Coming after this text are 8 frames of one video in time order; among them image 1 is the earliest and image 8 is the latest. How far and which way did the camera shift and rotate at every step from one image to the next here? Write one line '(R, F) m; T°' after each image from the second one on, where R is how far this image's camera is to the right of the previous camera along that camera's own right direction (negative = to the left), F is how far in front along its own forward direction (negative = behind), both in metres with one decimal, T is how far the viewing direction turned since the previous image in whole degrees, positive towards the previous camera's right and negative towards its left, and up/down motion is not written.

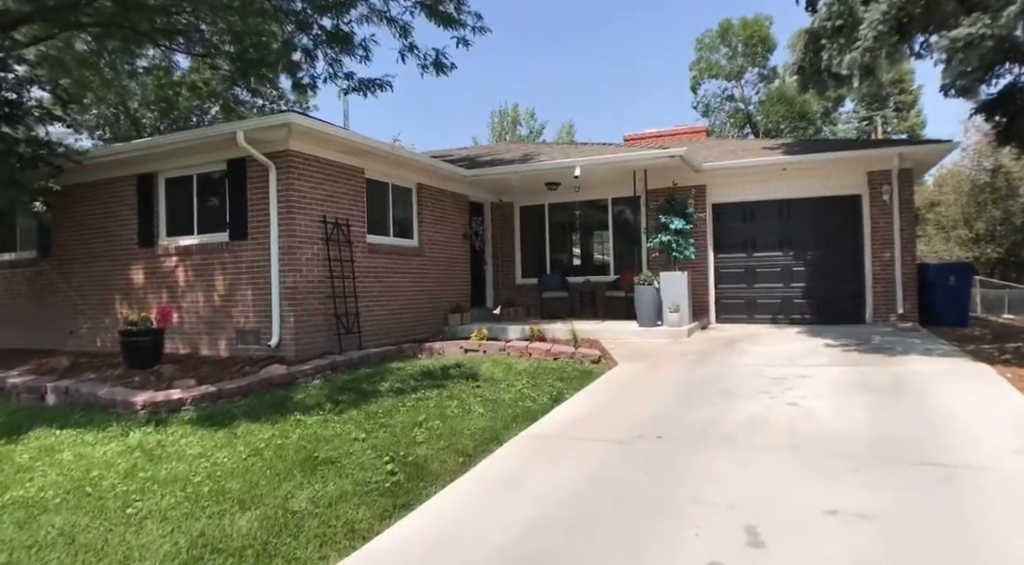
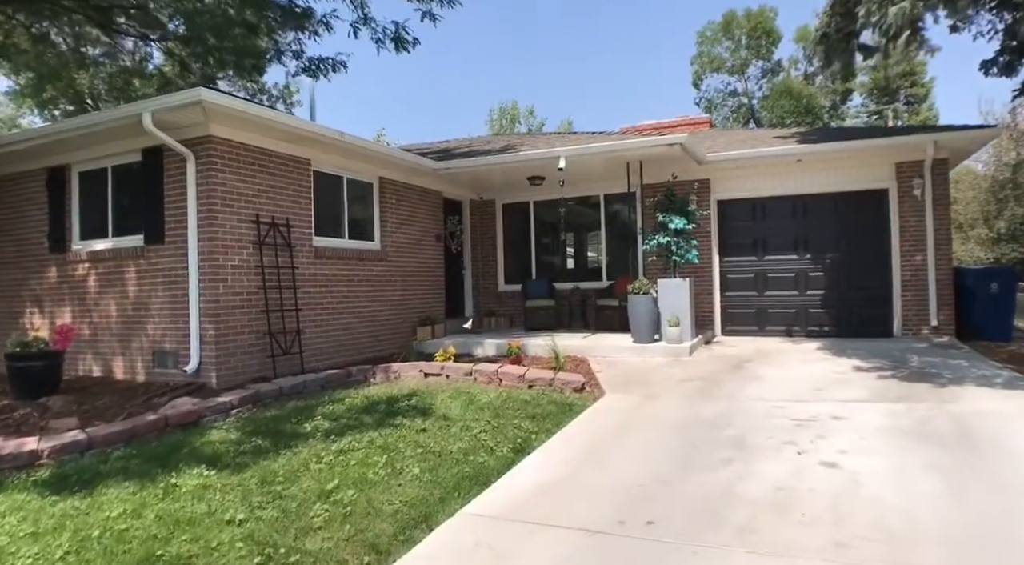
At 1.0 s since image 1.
(+0.4, +1.4) m; 0°
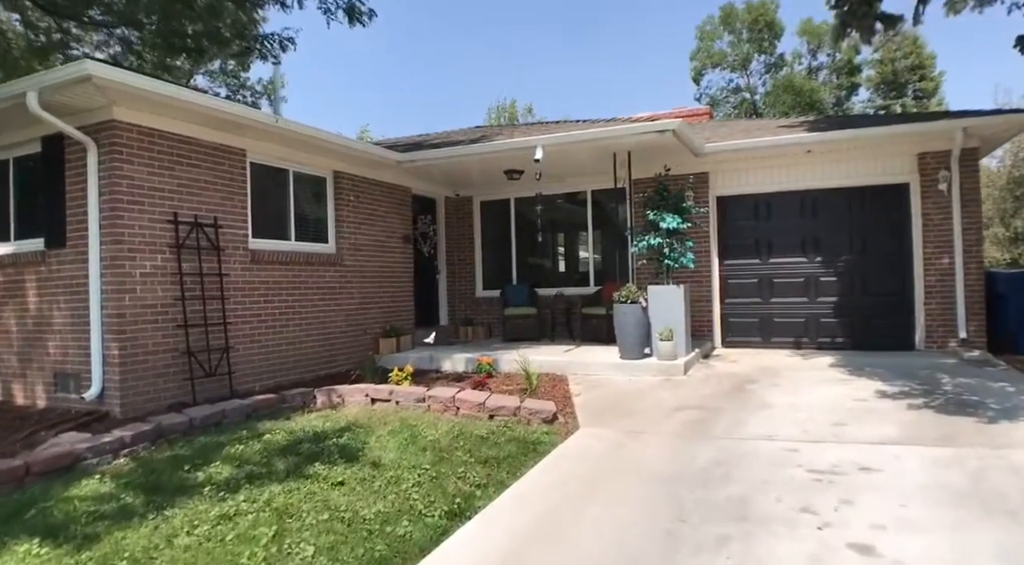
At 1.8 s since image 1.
(+0.4, +1.1) m; 0°
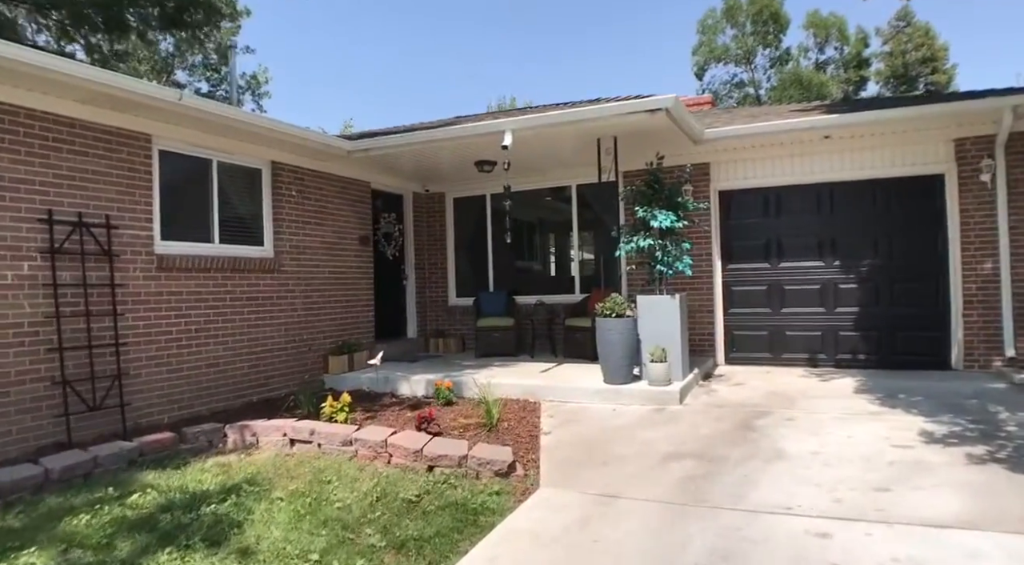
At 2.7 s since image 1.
(+0.4, +1.2) m; 0°
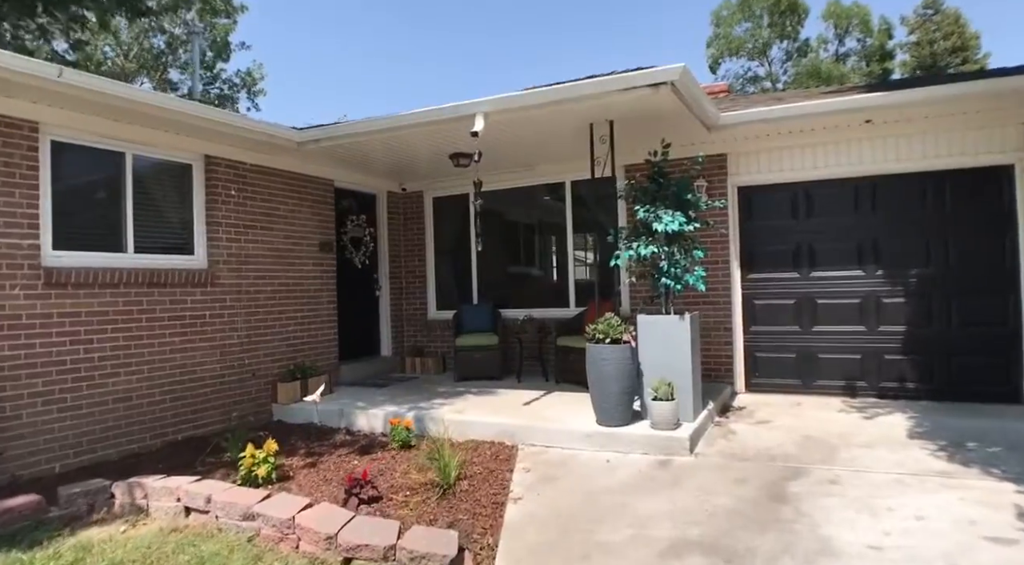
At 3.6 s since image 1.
(+0.3, +1.2) m; -1°
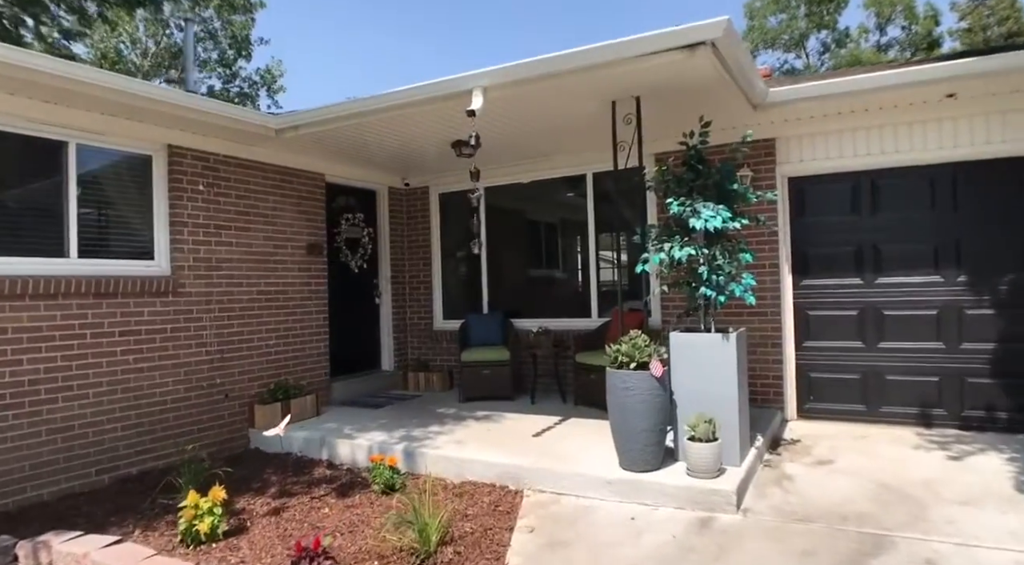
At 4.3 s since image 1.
(+0.2, +0.9) m; -3°
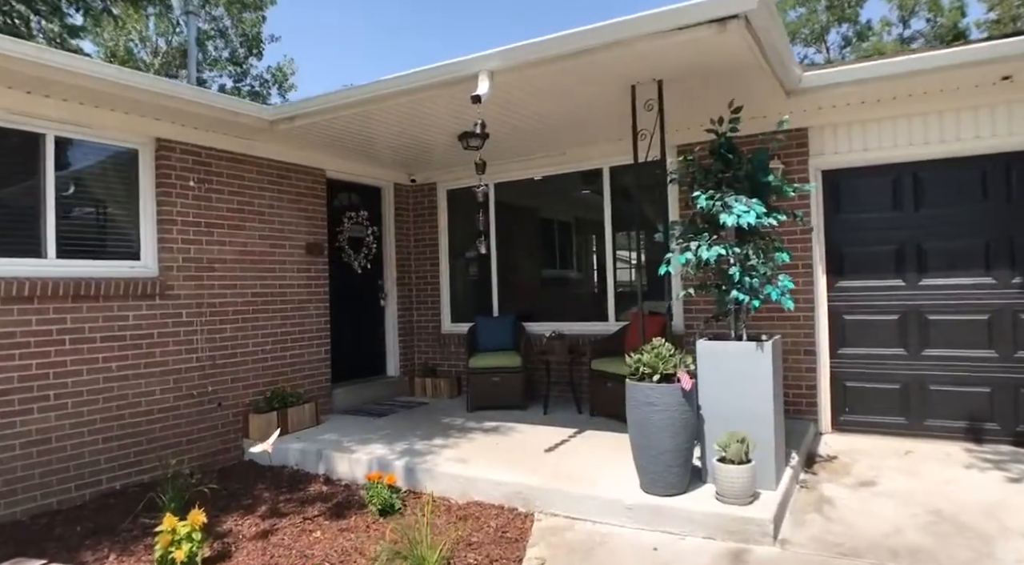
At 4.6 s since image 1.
(0.0, +0.4) m; -1°
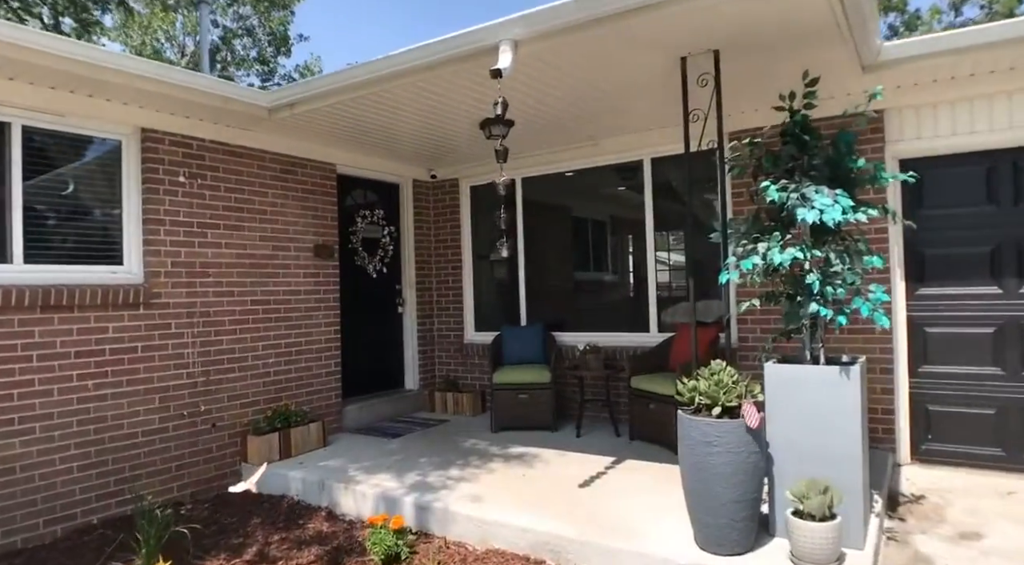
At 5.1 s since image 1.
(0.0, +0.6) m; -3°
